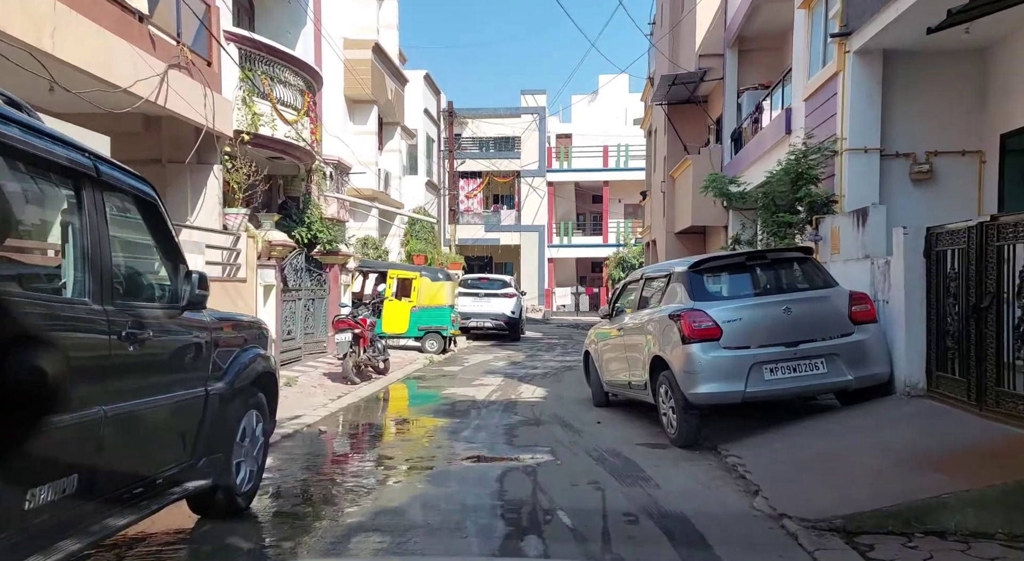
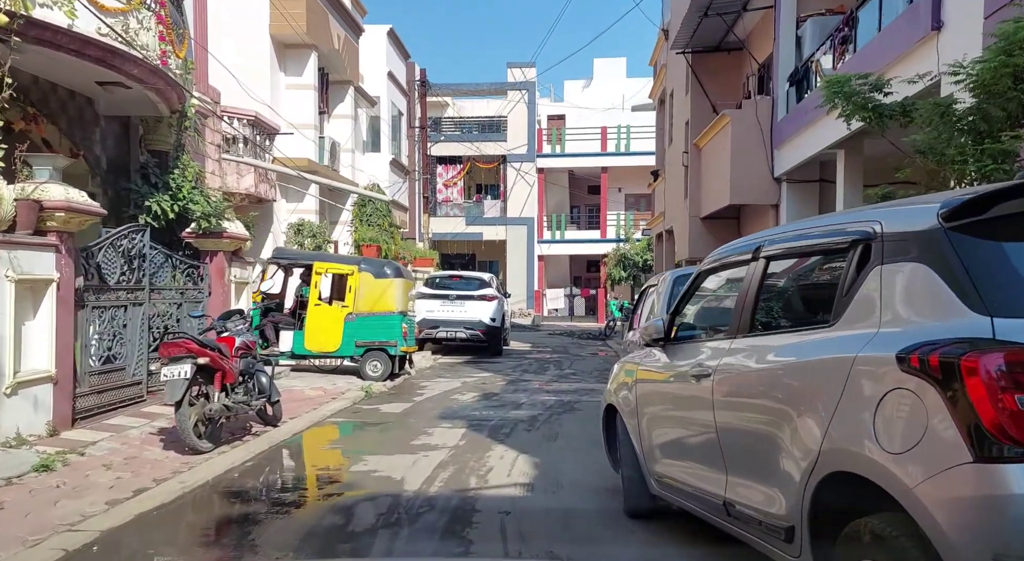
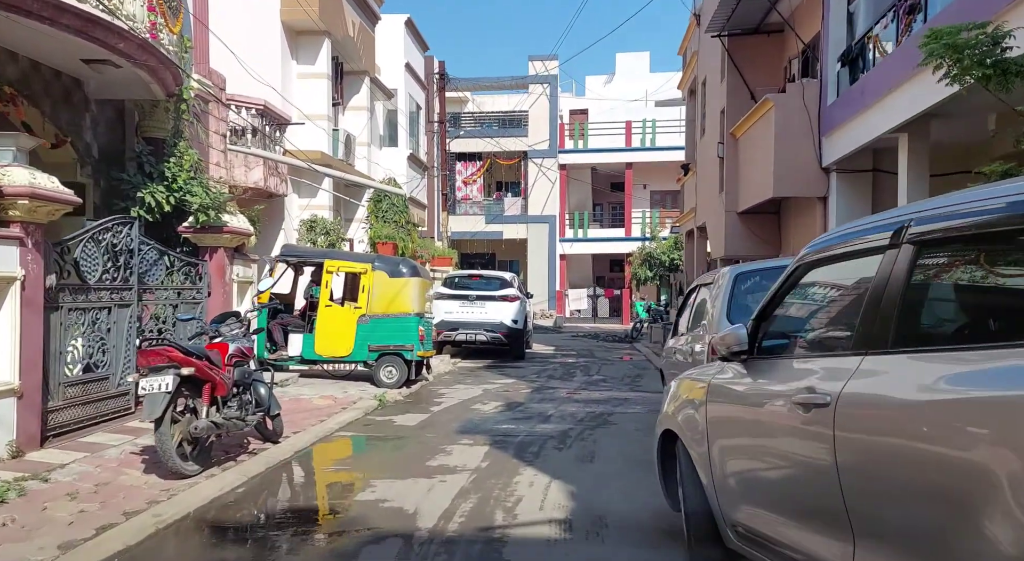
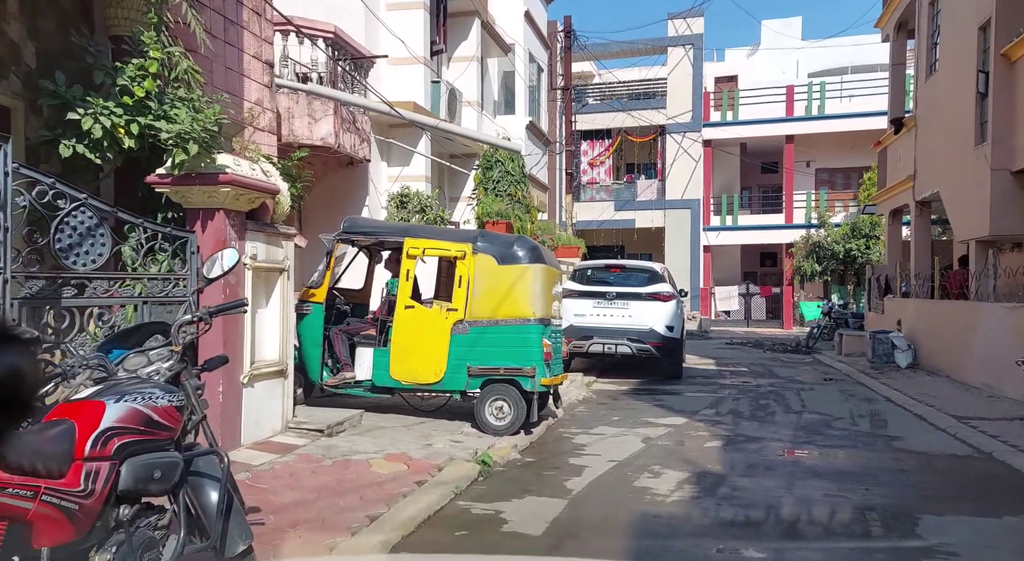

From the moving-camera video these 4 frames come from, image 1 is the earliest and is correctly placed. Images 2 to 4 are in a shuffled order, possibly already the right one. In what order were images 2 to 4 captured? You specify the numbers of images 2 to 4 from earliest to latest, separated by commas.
2, 3, 4
